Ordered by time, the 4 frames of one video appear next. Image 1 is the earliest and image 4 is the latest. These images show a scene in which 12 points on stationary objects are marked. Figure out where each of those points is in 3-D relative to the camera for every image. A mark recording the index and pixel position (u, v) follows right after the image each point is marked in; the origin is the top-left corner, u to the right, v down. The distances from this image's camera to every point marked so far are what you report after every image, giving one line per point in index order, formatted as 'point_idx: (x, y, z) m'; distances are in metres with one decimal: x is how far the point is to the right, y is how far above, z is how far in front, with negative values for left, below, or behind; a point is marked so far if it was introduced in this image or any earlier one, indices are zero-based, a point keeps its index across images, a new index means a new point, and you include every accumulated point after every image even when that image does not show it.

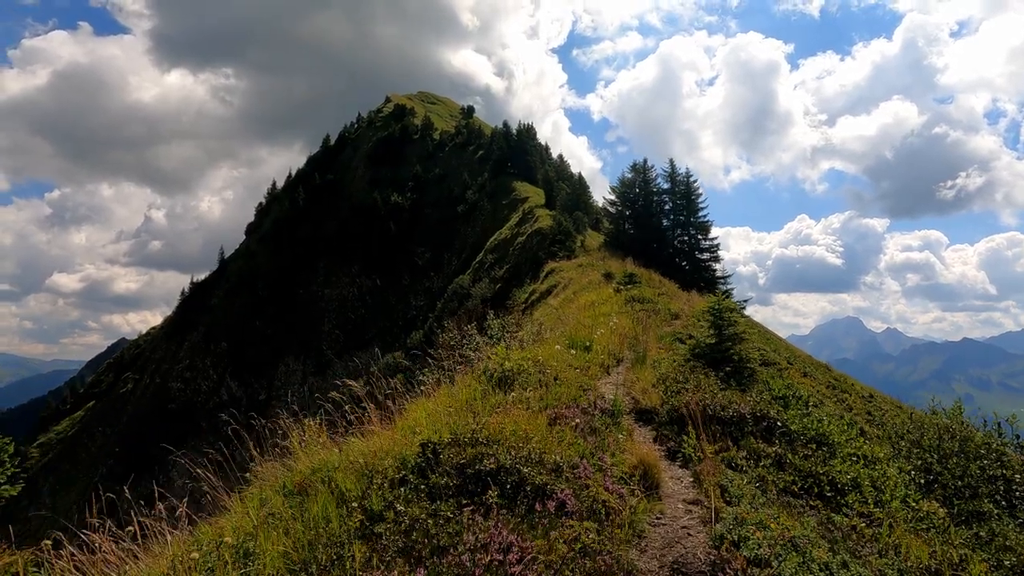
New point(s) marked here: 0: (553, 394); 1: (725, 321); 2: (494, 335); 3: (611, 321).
0: (+0.6, -1.6, +8.2) m
1: (+4.6, -0.7, +11.3) m
2: (-0.5, -1.4, +15.8) m
3: (+3.2, -1.1, +17.2) m
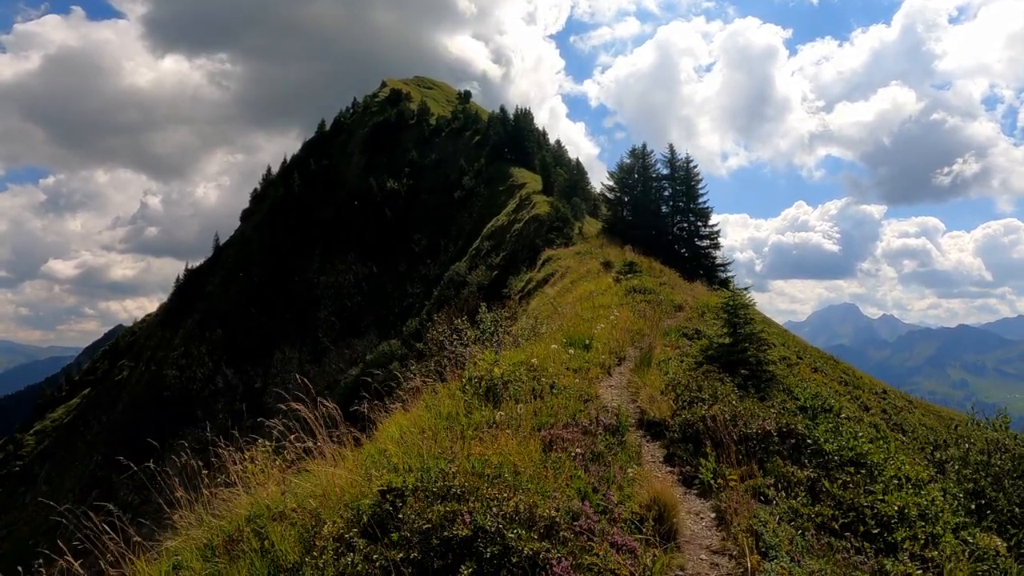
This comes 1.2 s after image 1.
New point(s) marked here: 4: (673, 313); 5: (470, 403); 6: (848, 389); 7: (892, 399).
0: (+0.5, -1.6, +7.0) m
1: (+4.4, -0.6, +10.2) m
2: (-0.6, -1.1, +14.6) m
3: (+3.0, -0.8, +16.0) m
4: (+5.5, -0.8, +18.0) m
5: (-0.6, -1.6, +7.2) m
6: (+10.6, -3.2, +16.8) m
7: (+14.2, -4.2, +19.8) m
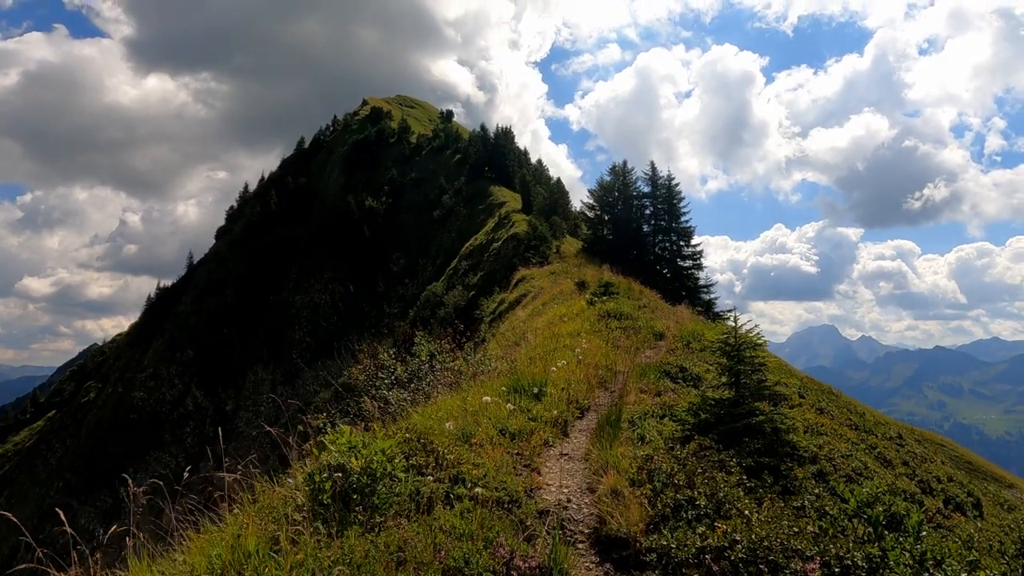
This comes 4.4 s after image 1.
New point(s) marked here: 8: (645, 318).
0: (-0.7, -1.9, +3.9) m
1: (+3.2, -1.0, +7.2) m
2: (-2.0, -1.7, +11.5) m
3: (+1.6, -1.4, +13.0) m
4: (+4.0, -1.5, +15.0) m
5: (-1.7, -1.9, +4.1) m
6: (+9.1, -3.9, +13.9) m
7: (+12.7, -5.0, +17.0) m
8: (+4.5, -1.0, +17.8) m
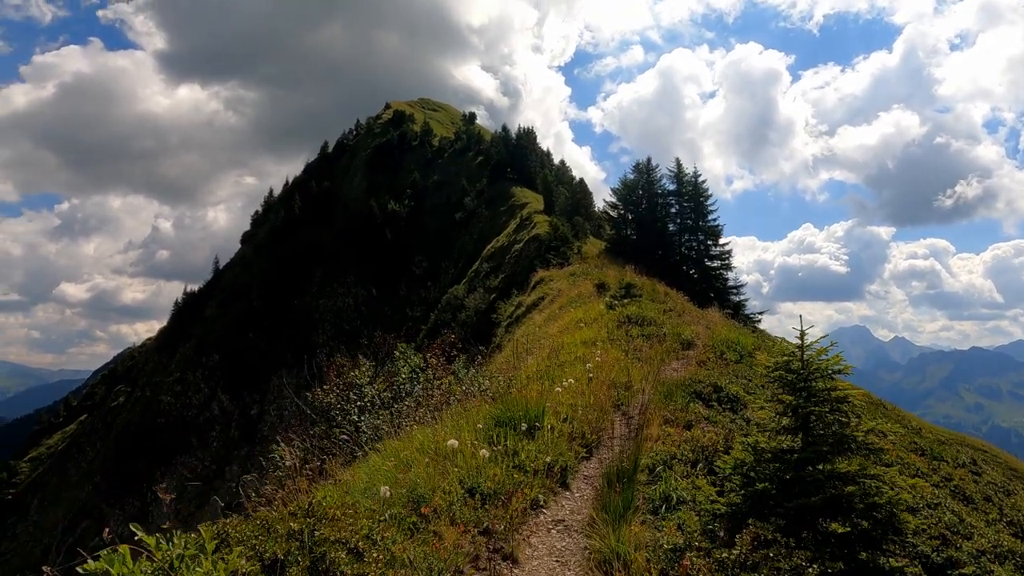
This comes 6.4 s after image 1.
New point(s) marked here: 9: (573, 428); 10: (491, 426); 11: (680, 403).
0: (-1.1, -1.9, +1.9) m
1: (+2.9, -1.0, +5.0) m
2: (-2.1, -1.8, +9.5) m
3: (+1.6, -1.5, +10.9) m
4: (+4.0, -1.6, +12.8) m
5: (-2.1, -1.9, +2.1) m
6: (+9.1, -3.9, +11.4) m
7: (+12.8, -5.0, +14.4) m
8: (+4.6, -1.1, +15.6) m
9: (+0.8, -1.9, +7.2) m
10: (-0.3, -1.8, +7.0) m
11: (+2.7, -1.9, +8.7) m
